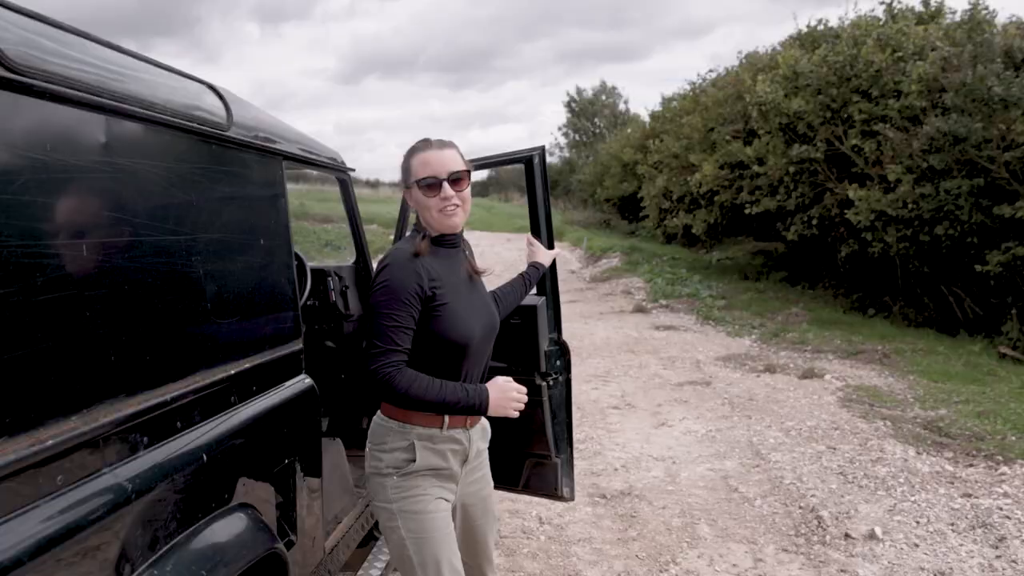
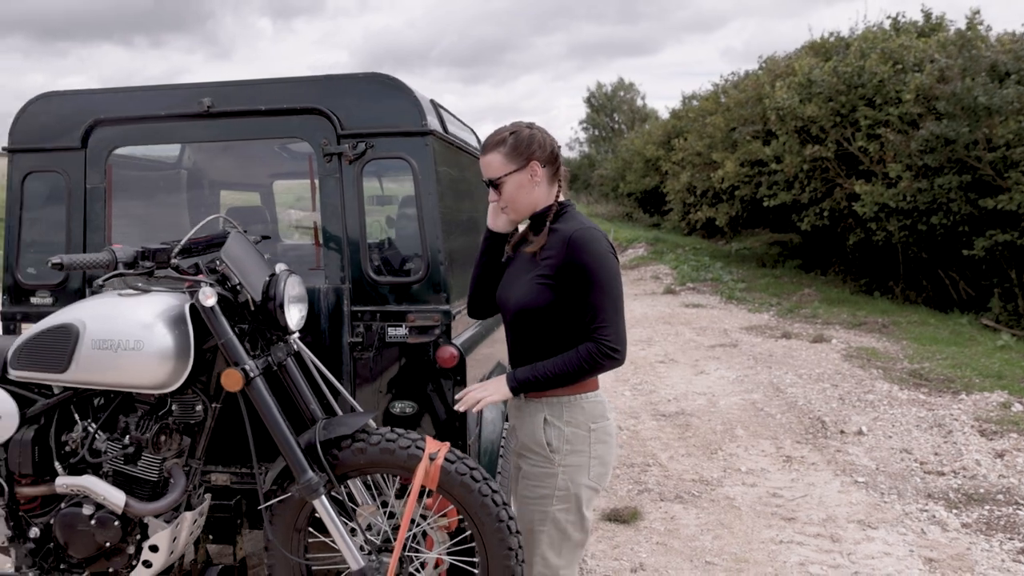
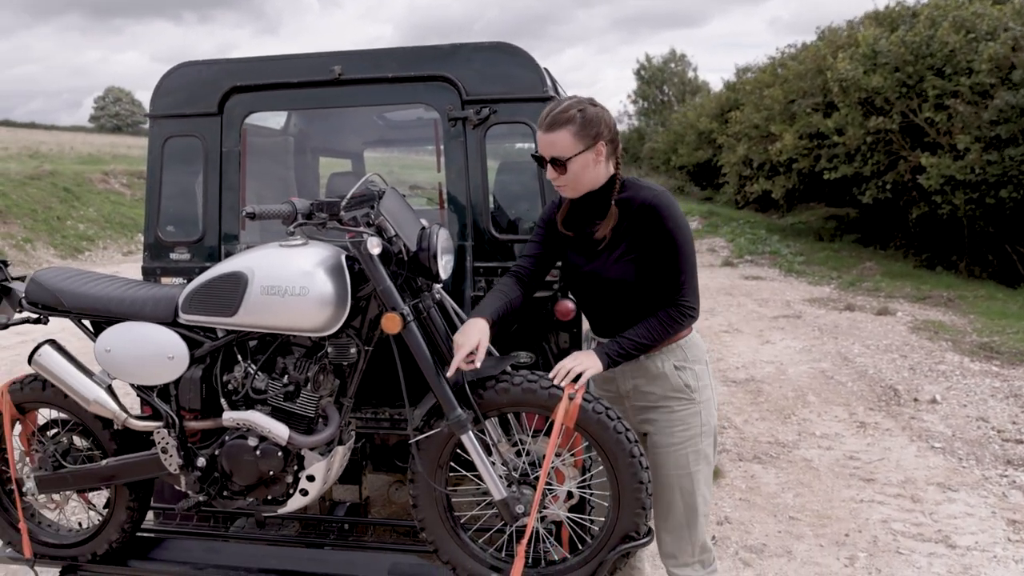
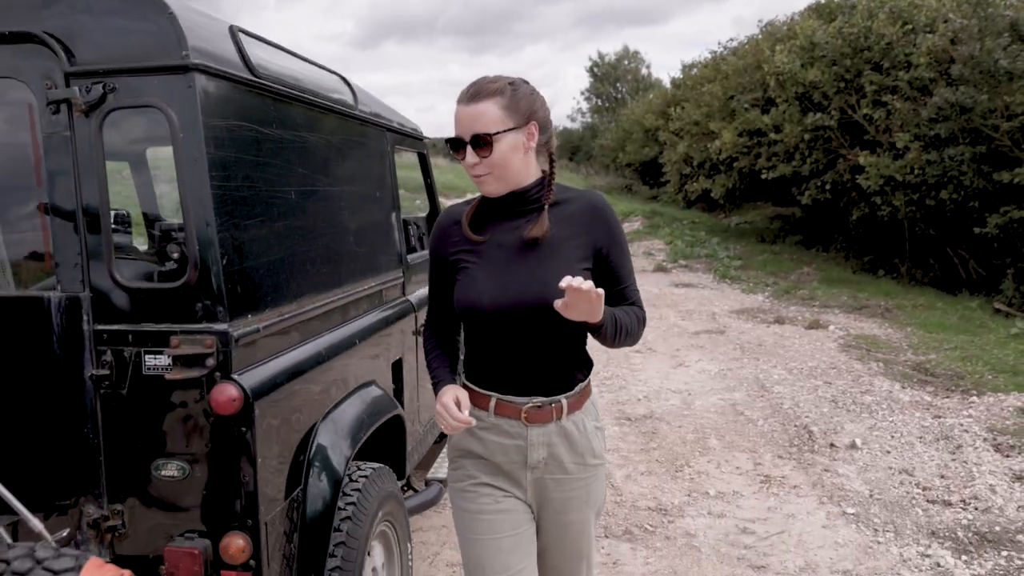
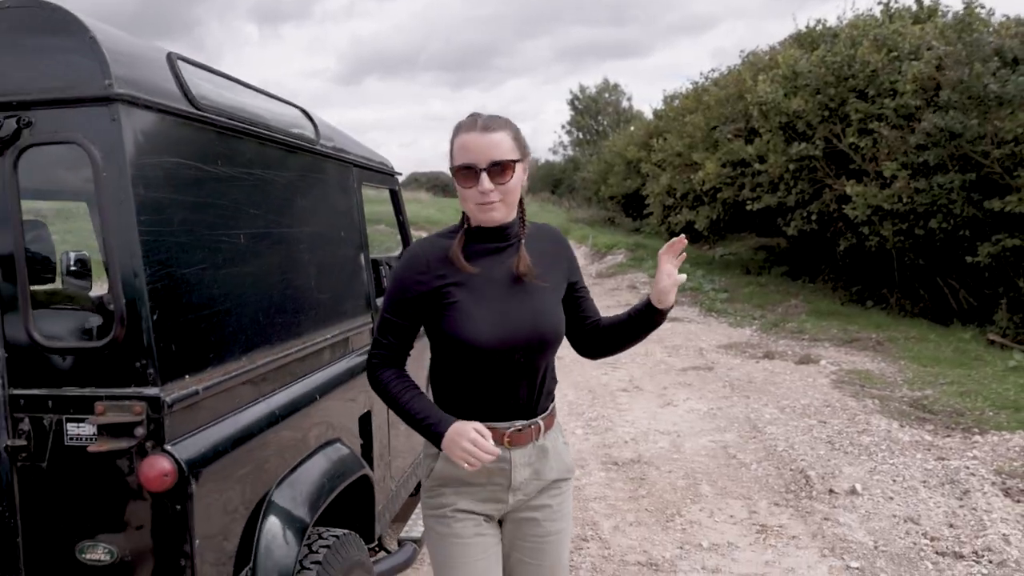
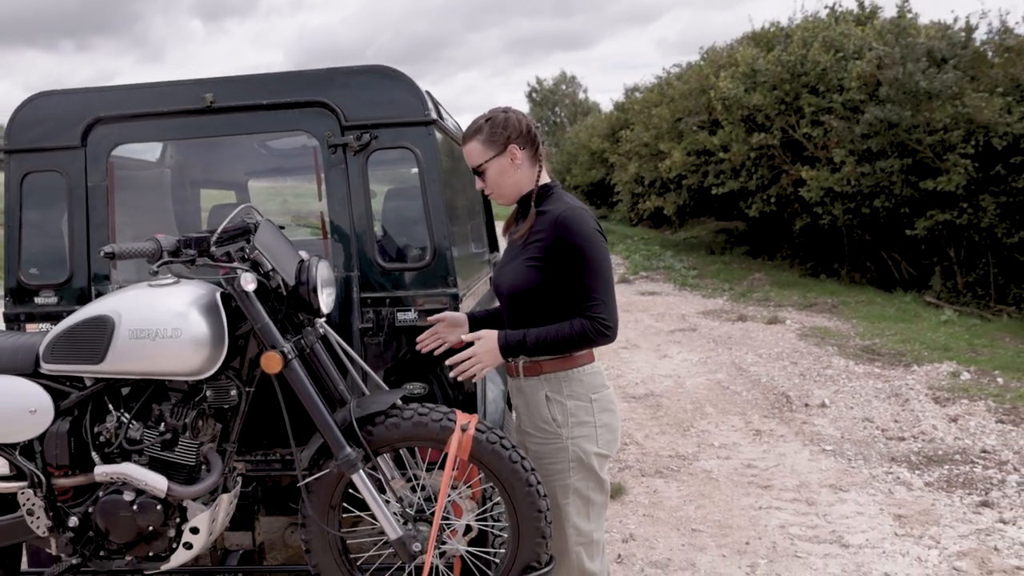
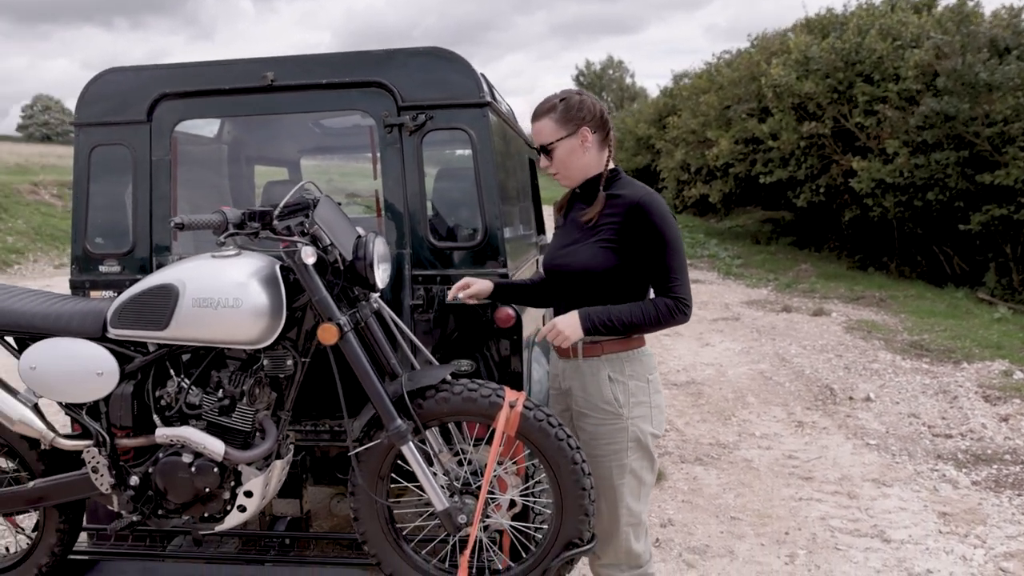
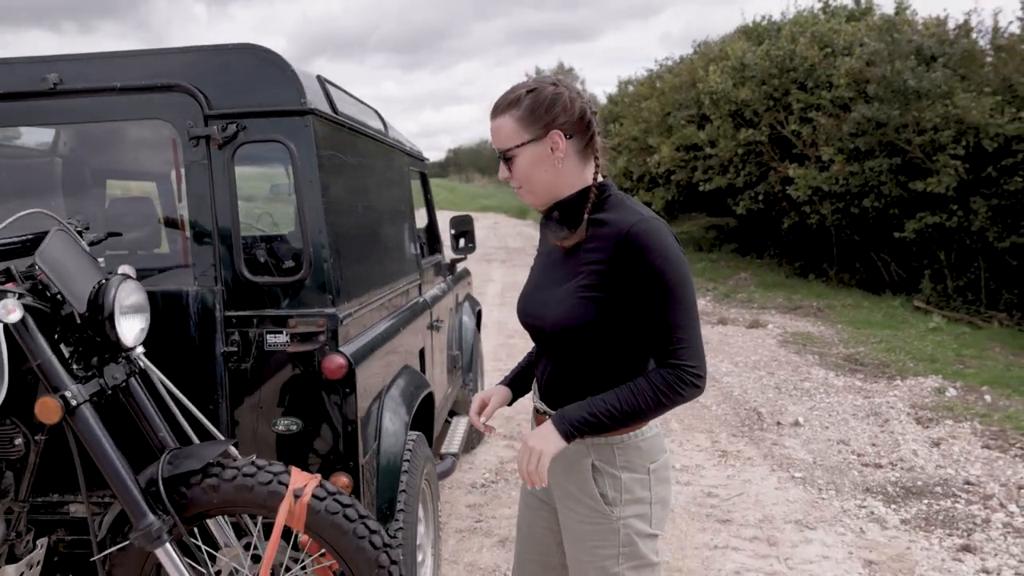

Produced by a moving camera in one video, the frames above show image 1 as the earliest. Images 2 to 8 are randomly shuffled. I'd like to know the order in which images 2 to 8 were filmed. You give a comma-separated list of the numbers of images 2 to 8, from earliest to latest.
5, 4, 8, 2, 6, 7, 3
